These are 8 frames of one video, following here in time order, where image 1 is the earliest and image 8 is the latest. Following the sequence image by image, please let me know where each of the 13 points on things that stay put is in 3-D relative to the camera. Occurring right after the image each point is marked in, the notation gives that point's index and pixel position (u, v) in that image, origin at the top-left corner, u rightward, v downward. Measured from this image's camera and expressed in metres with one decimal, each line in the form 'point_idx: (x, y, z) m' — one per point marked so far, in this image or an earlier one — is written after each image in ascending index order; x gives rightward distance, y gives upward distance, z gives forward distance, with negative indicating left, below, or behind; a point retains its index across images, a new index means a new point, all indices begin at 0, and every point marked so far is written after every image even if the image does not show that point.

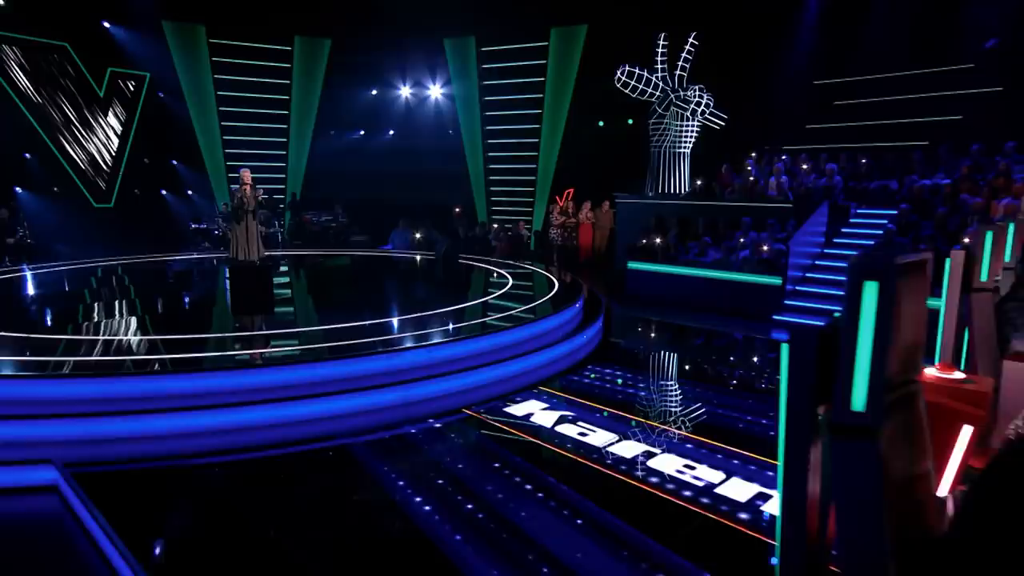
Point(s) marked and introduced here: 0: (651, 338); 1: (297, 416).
0: (+1.5, -0.6, +7.3) m
1: (-1.6, -0.9, +4.8) m
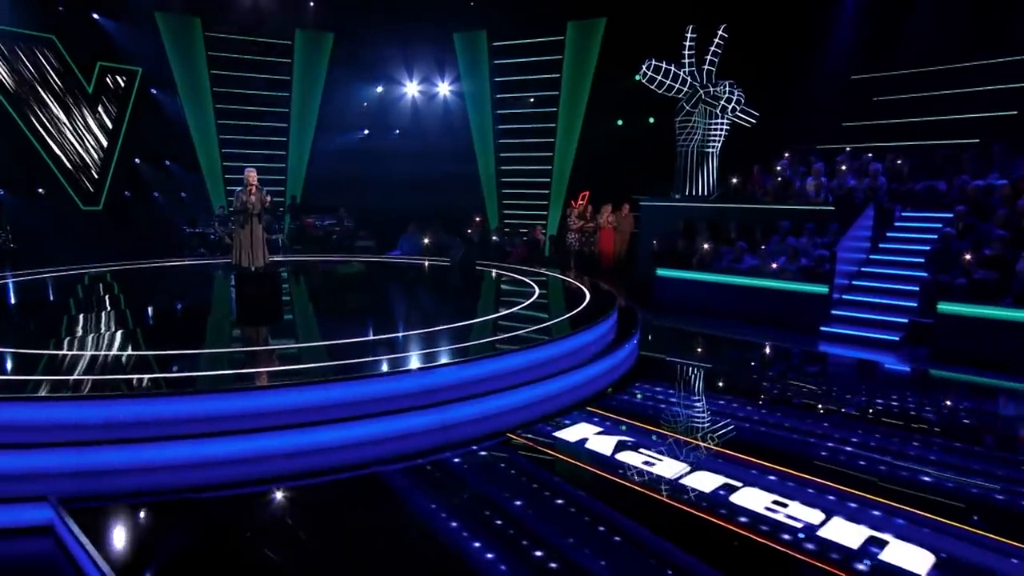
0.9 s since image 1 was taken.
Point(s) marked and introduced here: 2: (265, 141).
0: (+1.8, -0.7, +6.8) m
1: (-1.2, -0.9, +4.2) m
2: (-4.3, +2.6, +11.8) m
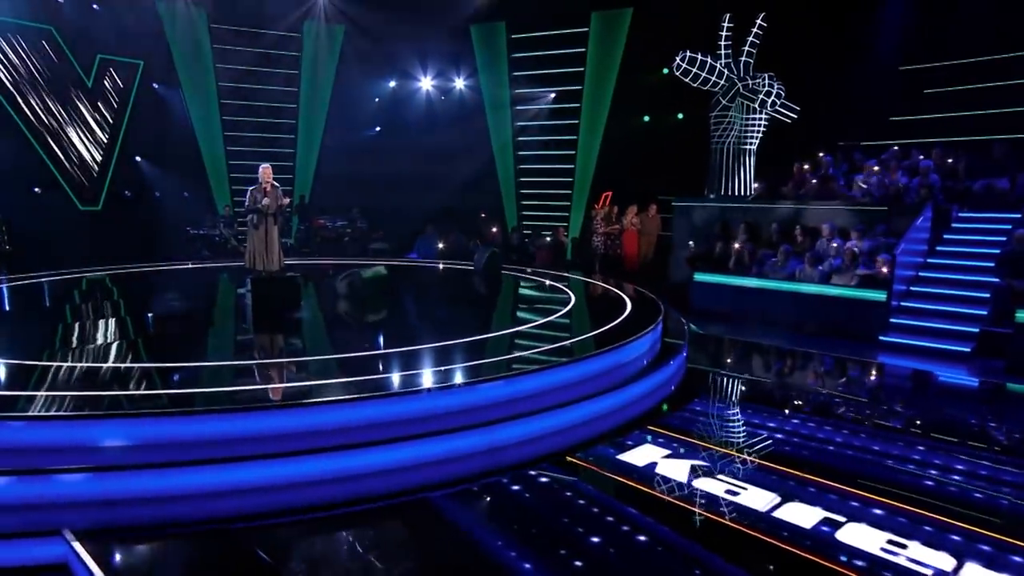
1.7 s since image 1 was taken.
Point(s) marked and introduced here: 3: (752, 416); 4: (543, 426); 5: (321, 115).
0: (+2.2, -0.7, +6.3) m
1: (-0.9, -1.0, +3.7) m
2: (-4.0, +2.5, +11.3) m
3: (+1.8, -1.0, +5.1) m
4: (+0.2, -0.9, +4.5) m
5: (-3.2, +2.9, +11.3) m
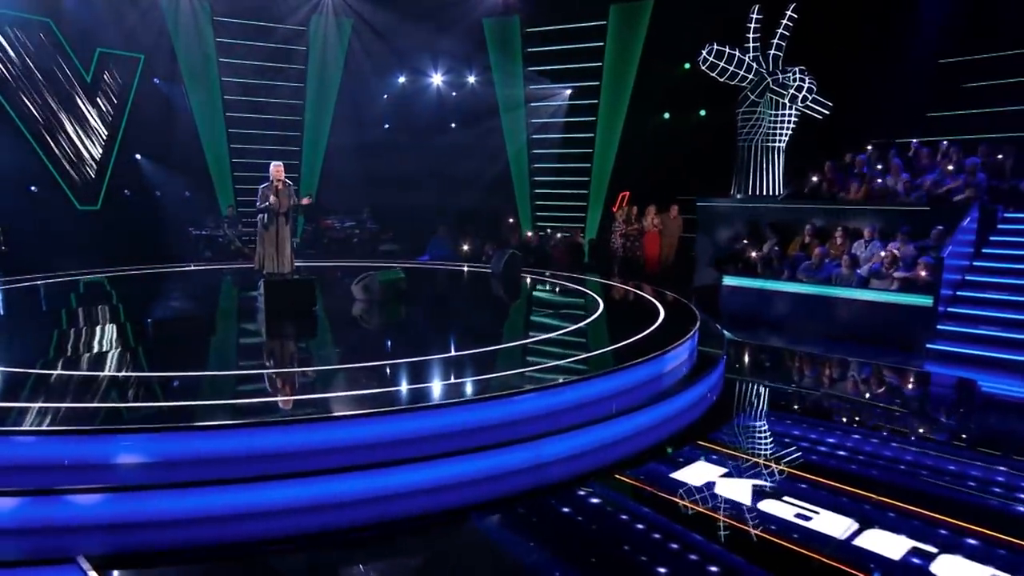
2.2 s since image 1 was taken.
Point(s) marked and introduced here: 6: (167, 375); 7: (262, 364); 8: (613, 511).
0: (+2.4, -0.7, +6.0) m
1: (-0.6, -1.0, +3.4) m
2: (-3.8, +2.5, +10.9) m
3: (+2.0, -1.0, +4.7) m
4: (+0.4, -0.9, +4.1) m
5: (-3.0, +2.9, +10.9) m
6: (-2.2, -0.6, +4.4) m
7: (-1.8, -0.5, +4.8) m
8: (+0.5, -1.1, +3.4) m
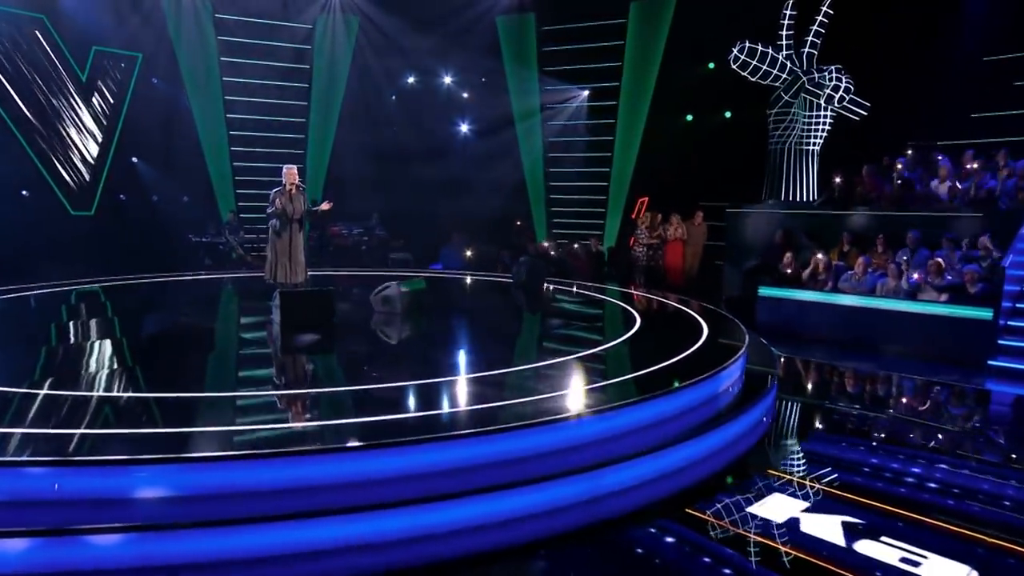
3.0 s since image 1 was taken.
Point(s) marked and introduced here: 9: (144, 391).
0: (+2.6, -0.8, +5.5) m
1: (-0.4, -1.1, +2.9) m
2: (-3.6, +2.3, +10.5) m
3: (+2.3, -1.1, +4.3) m
4: (+0.7, -1.0, +3.7) m
5: (-2.8, +2.7, +10.5) m
6: (-2.0, -0.6, +3.9) m
7: (-1.6, -0.6, +4.4) m
8: (+0.8, -1.2, +3.0) m
9: (-2.2, -0.6, +4.0) m
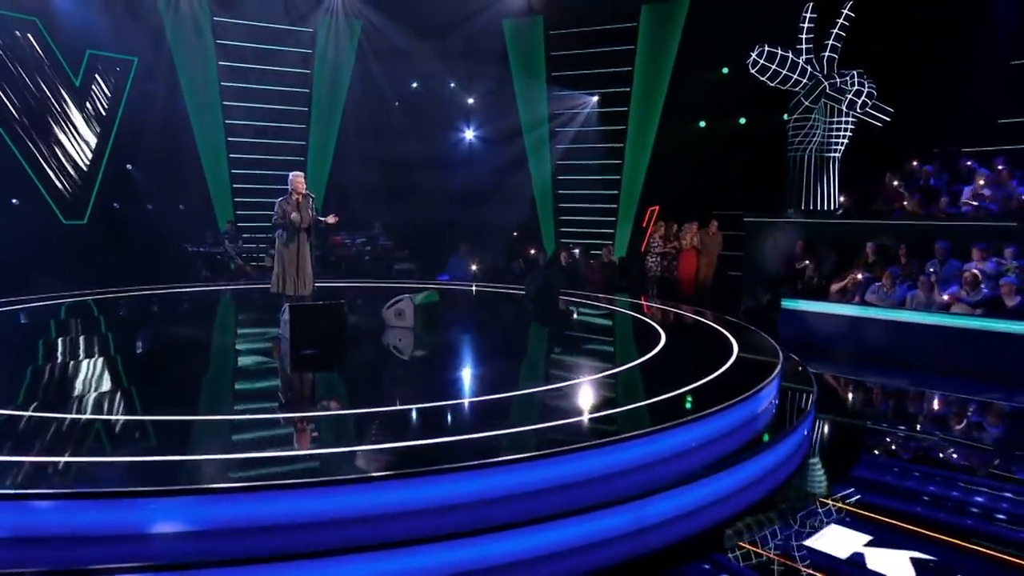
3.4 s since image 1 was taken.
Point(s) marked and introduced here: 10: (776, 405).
0: (+2.8, -0.9, +5.3) m
1: (-0.2, -1.1, +2.6) m
2: (-3.5, +2.2, +10.2) m
3: (+2.5, -1.2, +4.0) m
4: (+0.9, -1.1, +3.4) m
5: (-2.7, +2.5, +10.2) m
6: (-1.8, -0.7, +3.6) m
7: (-1.4, -0.7, +4.1) m
8: (+0.9, -1.3, +2.7) m
9: (-2.0, -0.7, +3.7) m
10: (+1.8, -0.8, +4.6) m
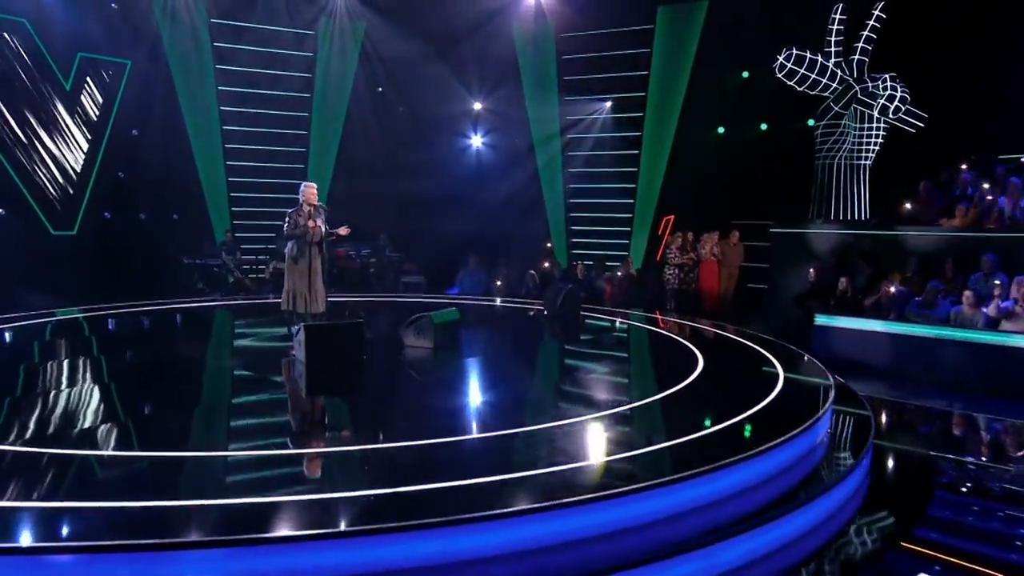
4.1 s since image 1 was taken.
0: (+3.0, -1.1, +4.9) m
1: (0.0, -1.2, +2.2) m
2: (-3.3, +2.0, +9.8) m
3: (+2.7, -1.3, +3.6) m
4: (+1.1, -1.2, +3.0) m
5: (-2.5, +2.4, +9.8) m
6: (-1.6, -0.8, +3.2) m
7: (-1.2, -0.8, +3.6) m
8: (+1.2, -1.4, +2.3) m
9: (-1.8, -0.8, +3.3) m
10: (+2.0, -0.9, +4.2) m
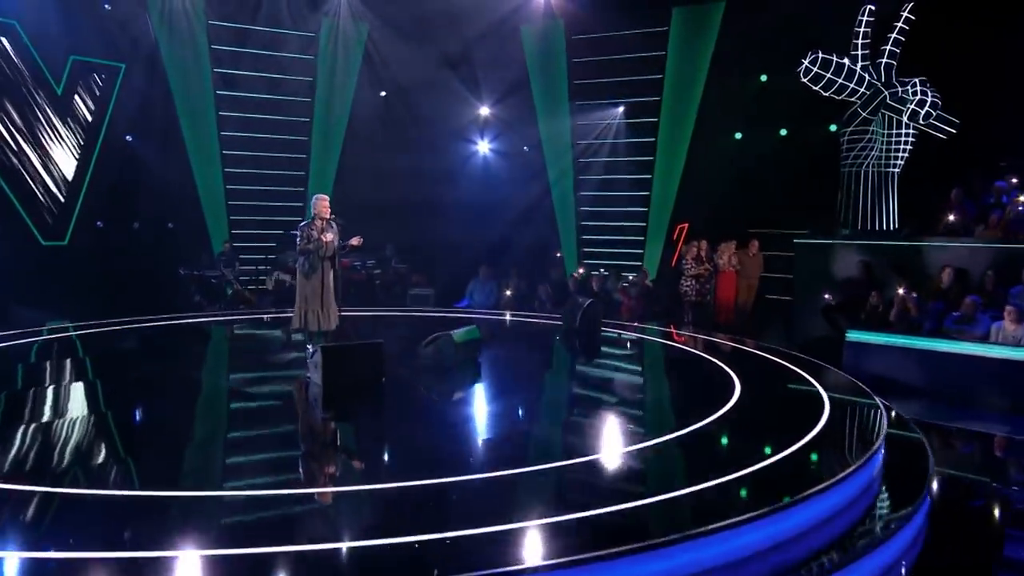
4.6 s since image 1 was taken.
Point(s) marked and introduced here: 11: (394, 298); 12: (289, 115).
0: (+3.1, -1.2, +4.6) m
1: (+0.2, -1.3, +1.9) m
2: (-3.2, +1.8, +9.4) m
3: (+2.8, -1.4, +3.3) m
4: (+1.3, -1.3, +2.7) m
5: (-2.4, +2.2, +9.5) m
6: (-1.4, -0.9, +2.8) m
7: (-1.0, -0.9, +3.3) m
8: (+1.4, -1.5, +2.0) m
9: (-1.6, -0.9, +3.0) m
10: (+2.1, -1.0, +3.9) m
11: (-1.6, -0.1, +8.9) m
12: (-3.1, +2.4, +9.4) m
